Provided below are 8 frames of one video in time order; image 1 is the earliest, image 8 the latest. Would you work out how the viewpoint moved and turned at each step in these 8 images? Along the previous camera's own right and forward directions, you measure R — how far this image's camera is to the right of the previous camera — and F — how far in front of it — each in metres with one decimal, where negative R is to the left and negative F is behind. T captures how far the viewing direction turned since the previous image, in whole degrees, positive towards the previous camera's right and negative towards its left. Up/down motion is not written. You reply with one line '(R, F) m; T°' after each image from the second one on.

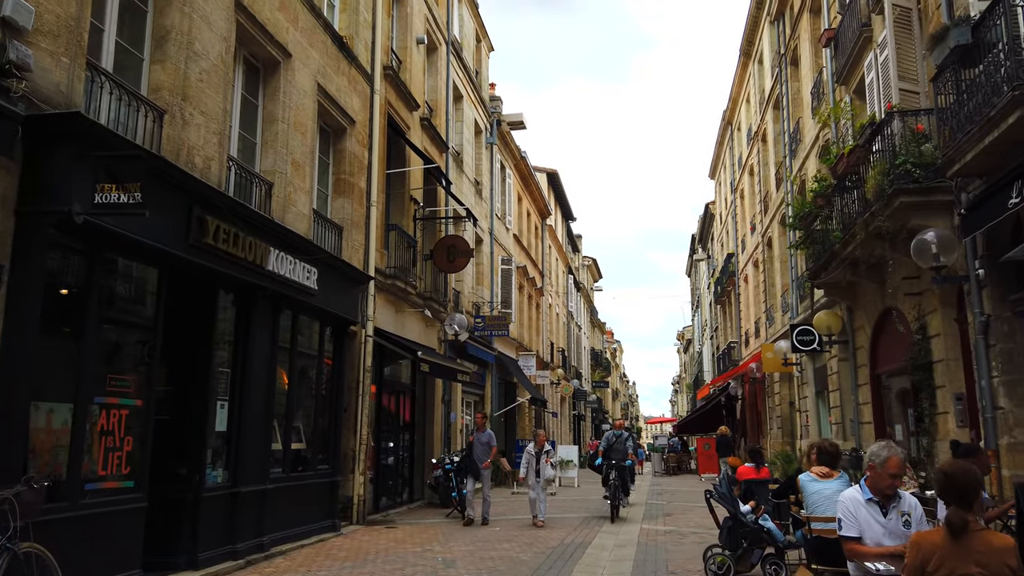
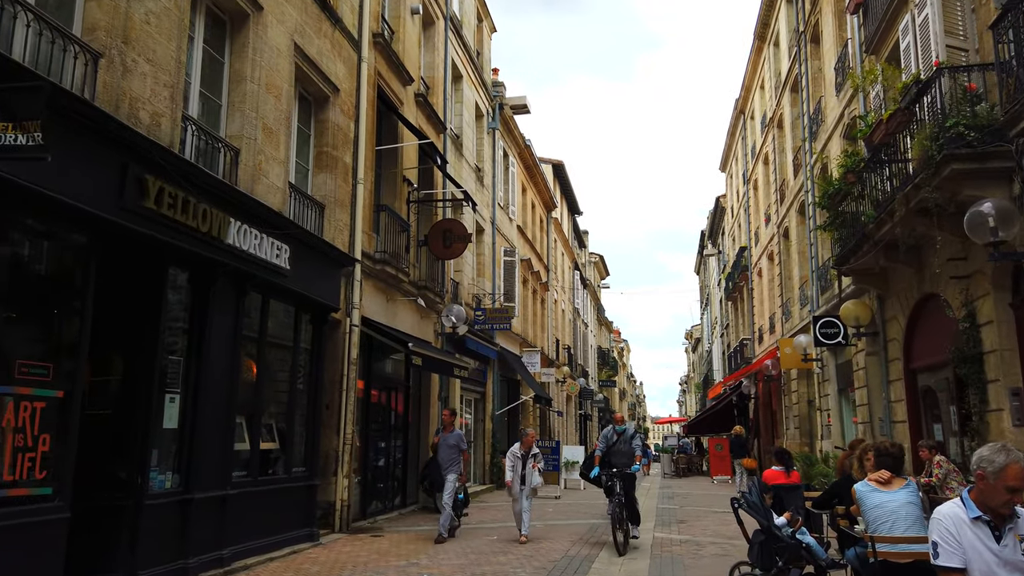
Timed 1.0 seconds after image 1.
(+0.1, +1.1) m; -1°
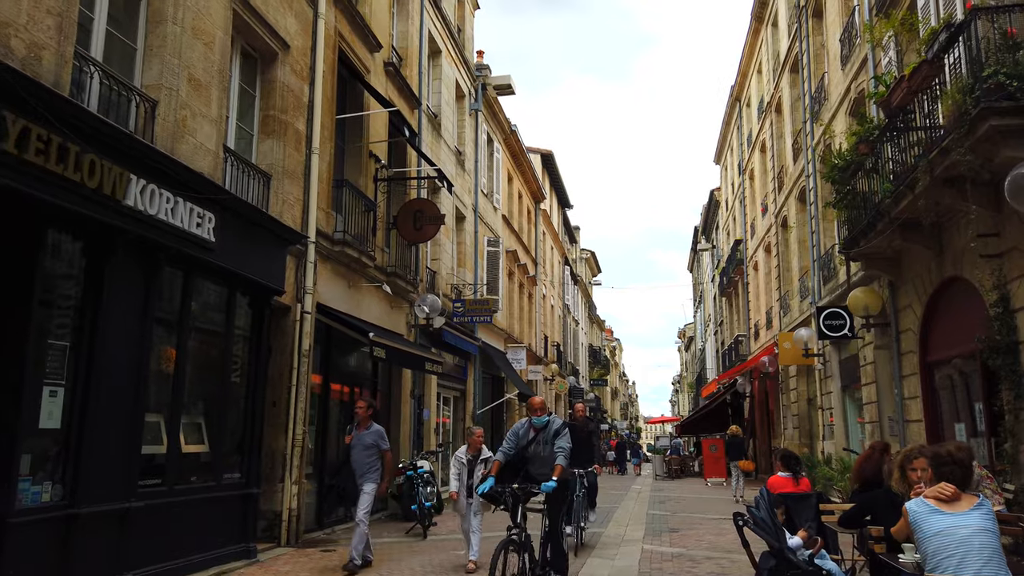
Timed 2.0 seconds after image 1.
(+0.3, +1.2) m; +1°
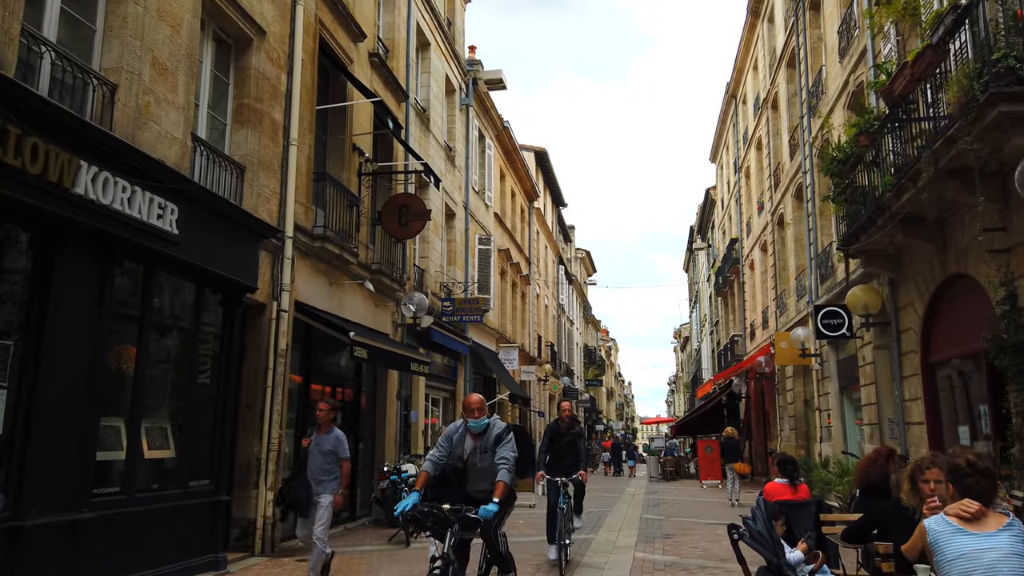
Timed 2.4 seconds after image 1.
(+0.1, +0.4) m; 0°
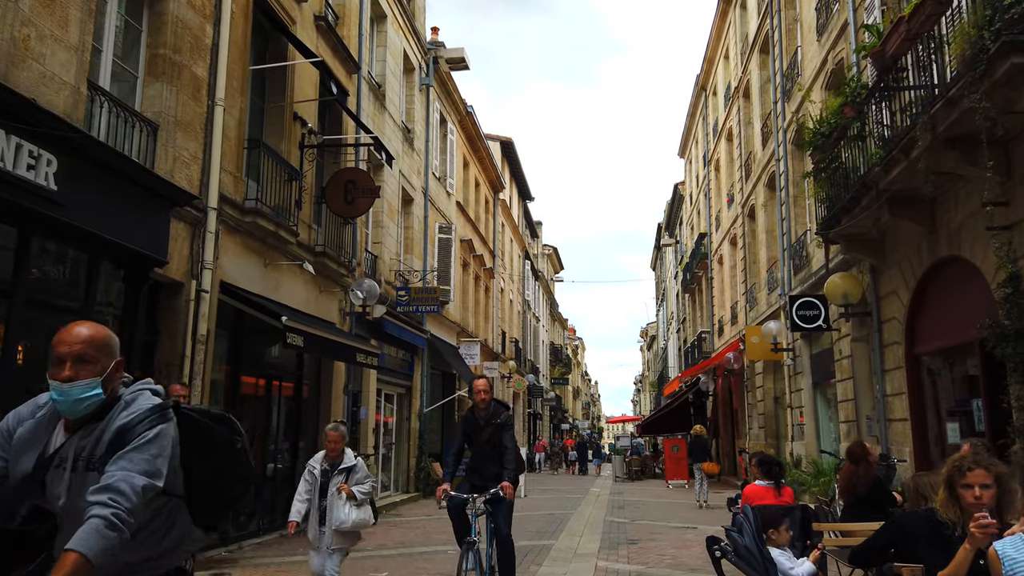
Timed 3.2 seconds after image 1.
(+0.2, +0.9) m; +2°
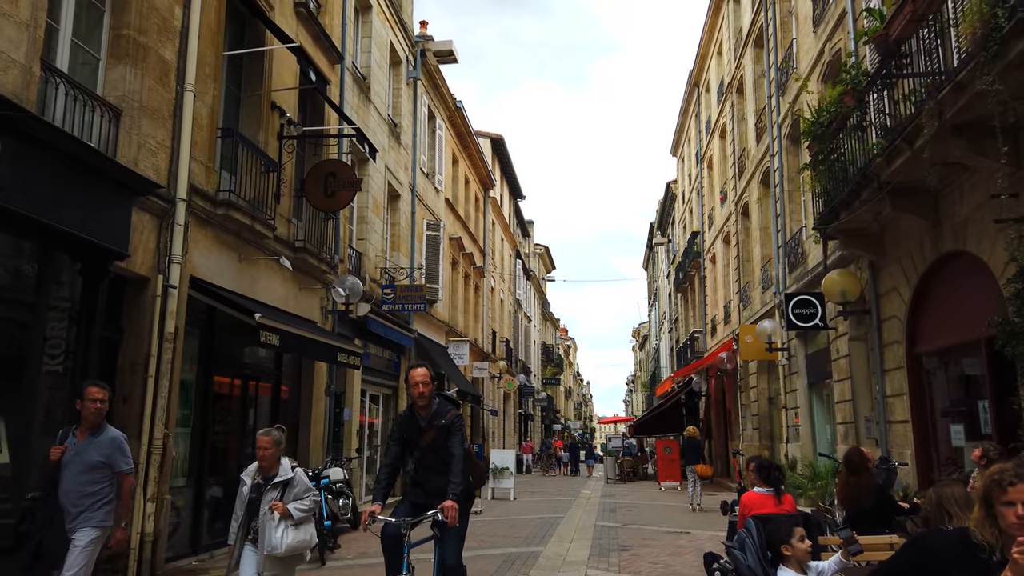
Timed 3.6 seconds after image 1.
(+0.1, +0.4) m; +1°
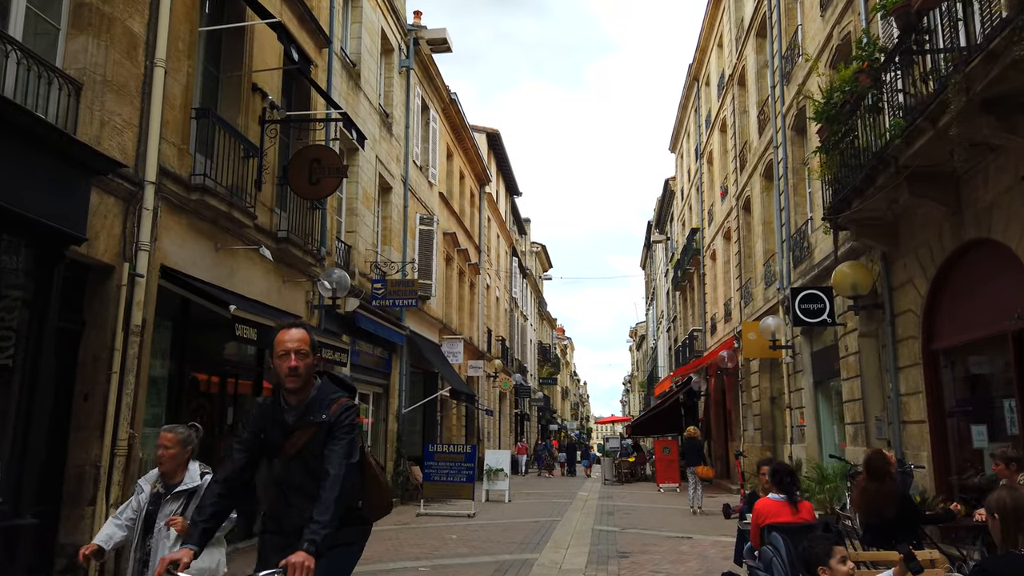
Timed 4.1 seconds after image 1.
(0.0, +0.5) m; 0°
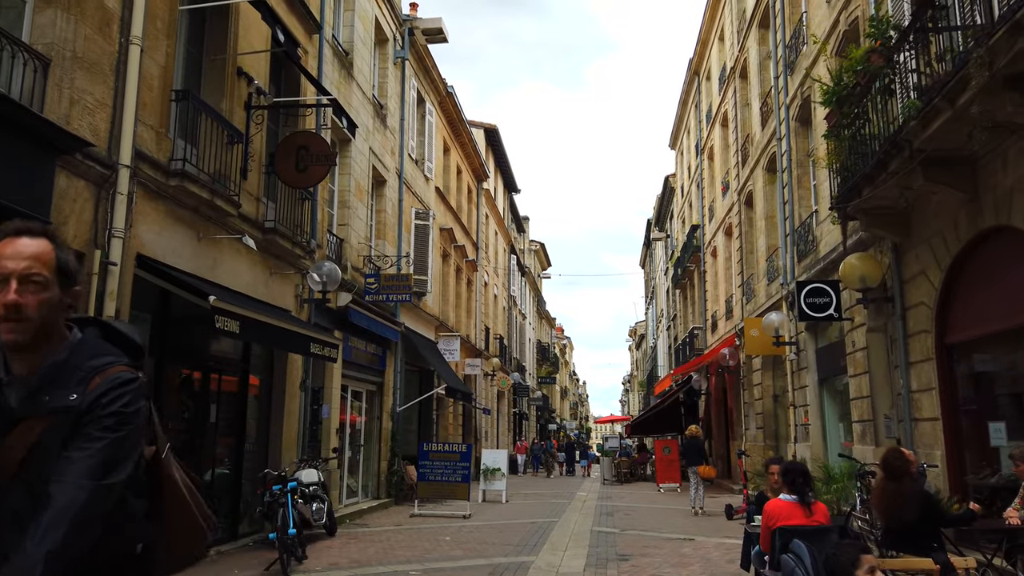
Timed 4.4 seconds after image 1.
(0.0, +0.4) m; 0°
